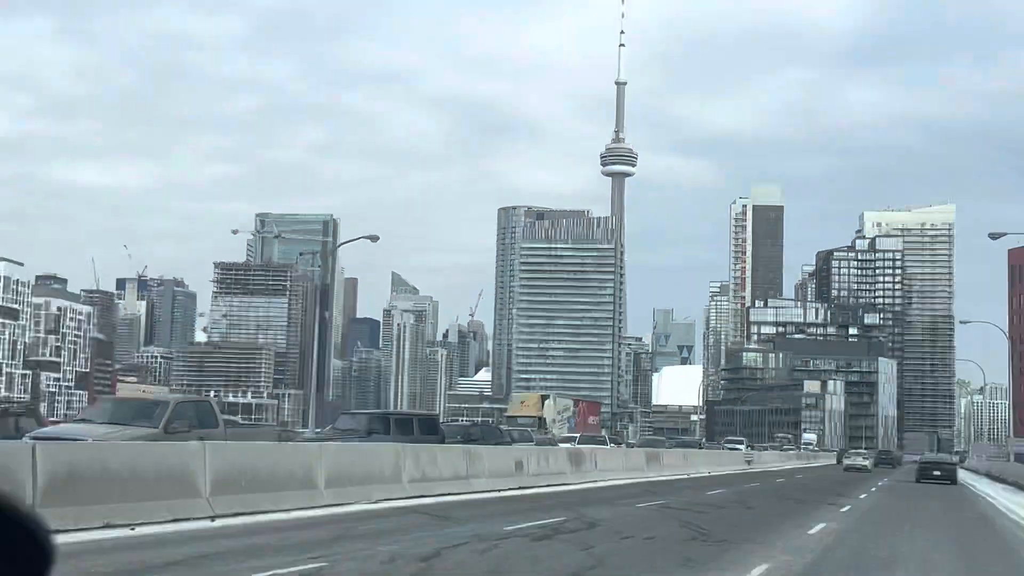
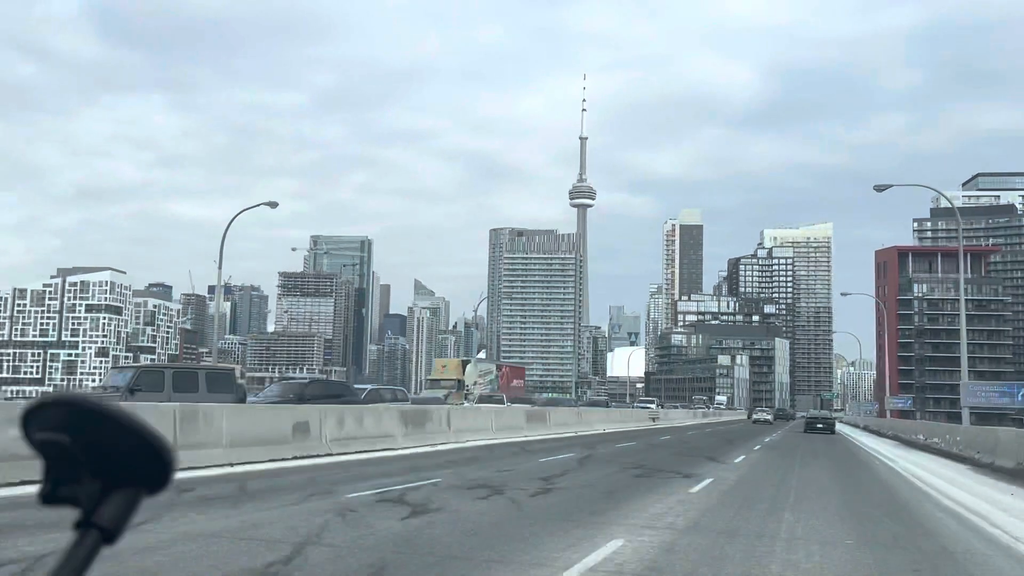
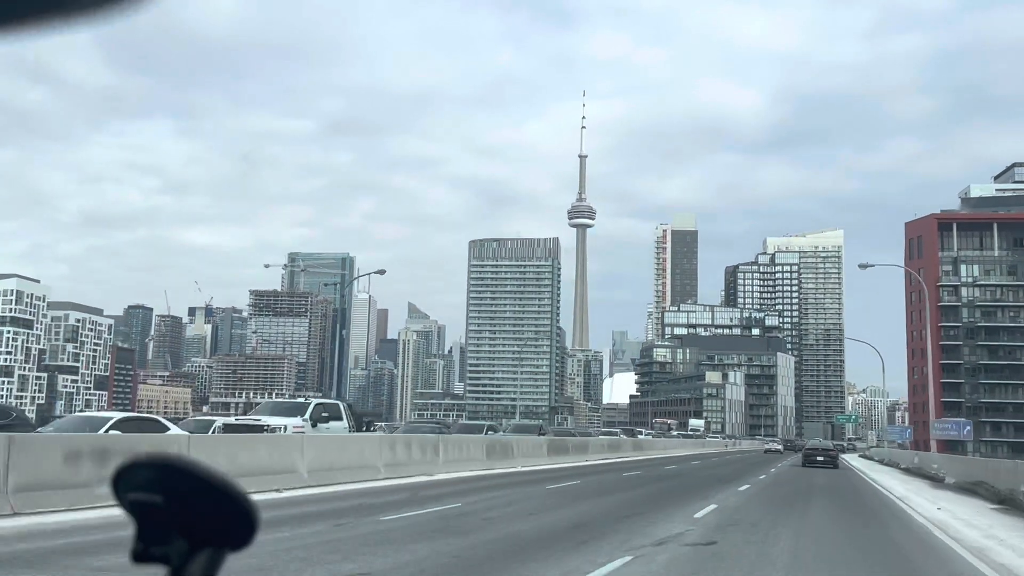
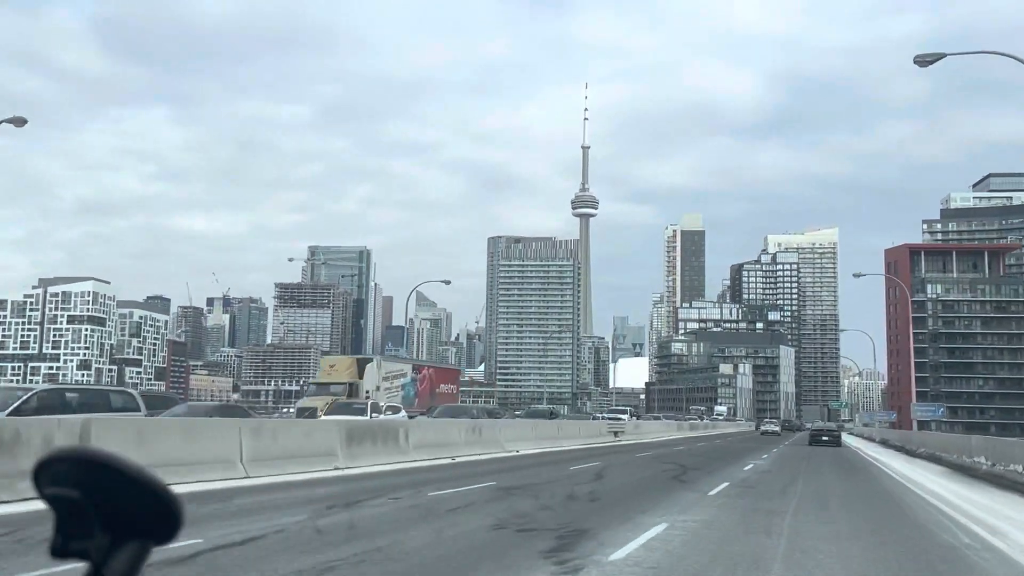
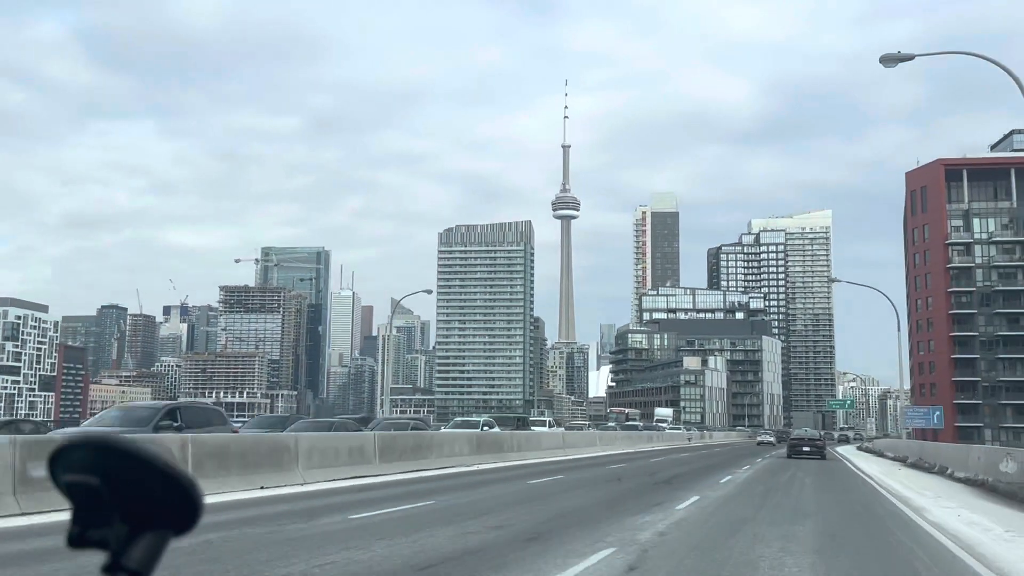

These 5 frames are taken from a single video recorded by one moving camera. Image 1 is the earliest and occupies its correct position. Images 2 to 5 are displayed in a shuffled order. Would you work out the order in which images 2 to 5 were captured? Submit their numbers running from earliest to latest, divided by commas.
2, 4, 3, 5
